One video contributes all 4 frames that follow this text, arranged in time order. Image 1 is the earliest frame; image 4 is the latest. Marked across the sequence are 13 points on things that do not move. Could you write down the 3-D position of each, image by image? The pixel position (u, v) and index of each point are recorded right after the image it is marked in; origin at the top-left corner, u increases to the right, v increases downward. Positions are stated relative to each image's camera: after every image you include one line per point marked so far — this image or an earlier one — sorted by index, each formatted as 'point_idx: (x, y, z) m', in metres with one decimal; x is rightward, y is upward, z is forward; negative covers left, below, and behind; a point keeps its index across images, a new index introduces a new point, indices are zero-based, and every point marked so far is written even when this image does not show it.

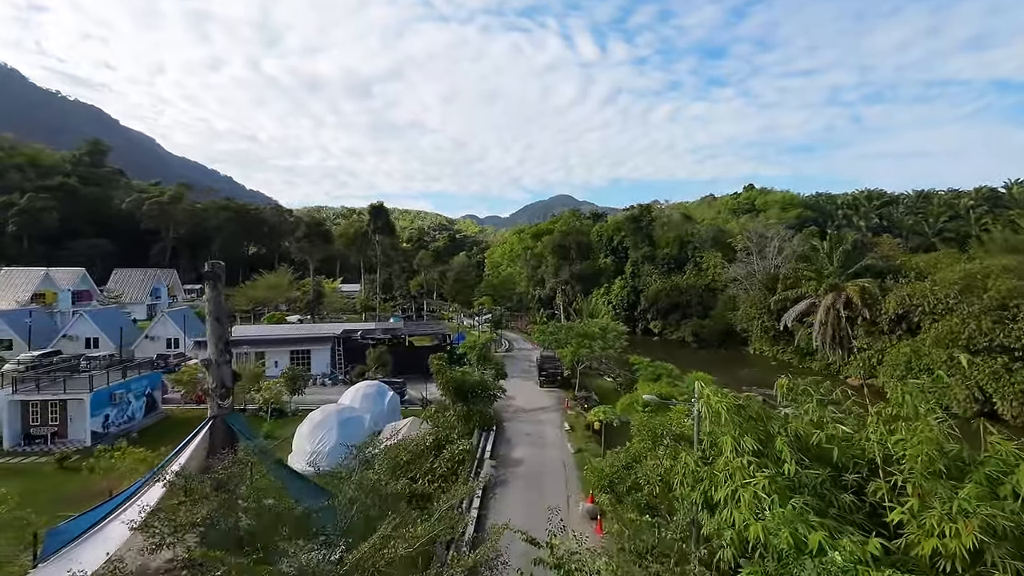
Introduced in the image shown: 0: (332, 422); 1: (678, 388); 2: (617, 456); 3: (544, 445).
0: (-6.2, -4.6, +16.5) m
1: (+6.8, -4.1, +19.6) m
2: (+2.8, -4.5, +12.7) m
3: (+1.2, -6.2, +18.9) m
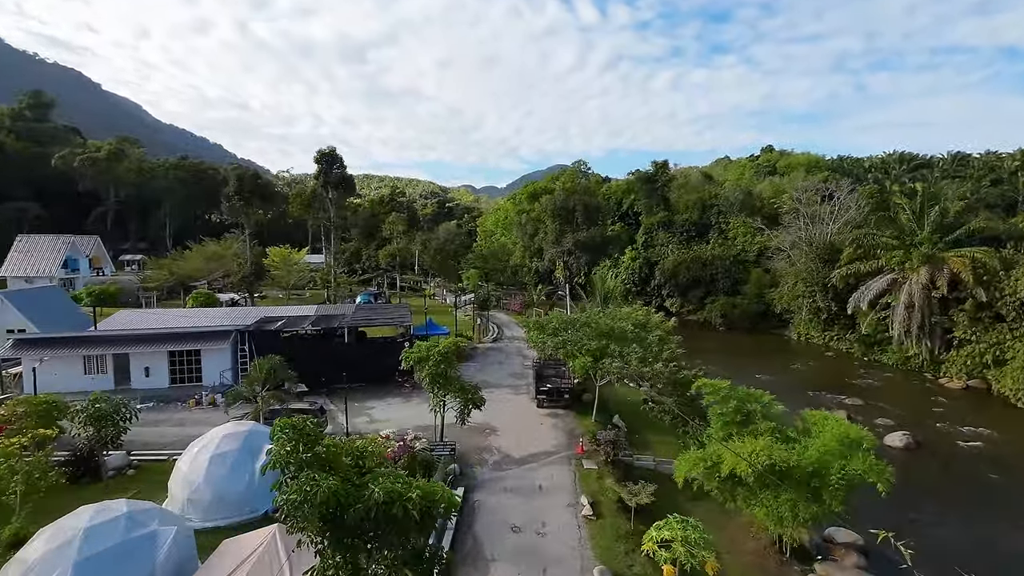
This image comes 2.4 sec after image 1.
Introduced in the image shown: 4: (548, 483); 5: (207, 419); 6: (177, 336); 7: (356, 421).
0: (-6.7, -4.1, +7.3) m
1: (+6.2, -3.5, +10.5) m
2: (+2.3, -4.3, +3.6) m
3: (+0.7, -5.6, +9.9) m
4: (+1.0, -5.2, +12.9) m
5: (-10.7, -4.6, +17.0) m
6: (-13.6, -2.0, +19.6) m
7: (-5.5, -4.7, +17.0) m
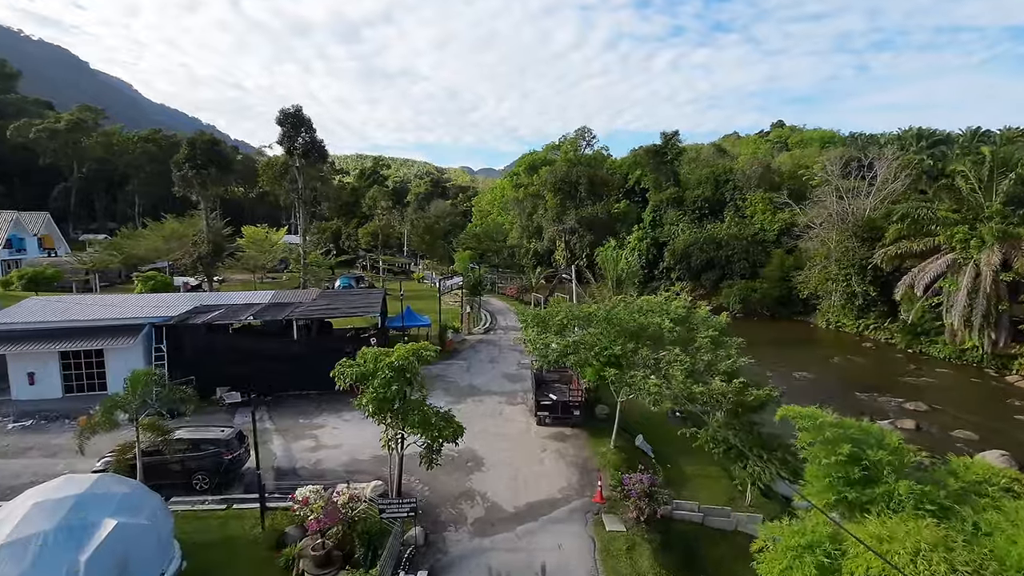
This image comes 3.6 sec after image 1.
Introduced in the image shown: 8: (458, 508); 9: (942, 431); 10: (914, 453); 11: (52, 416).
0: (-6.9, -4.0, +2.9) m
1: (+6.0, -3.2, +6.2) m
2: (+2.1, -4.2, -0.7) m
3: (+0.5, -5.4, +5.6) m
4: (+0.7, -4.8, +8.7) m
5: (-10.9, -4.1, +12.7) m
6: (-13.9, -1.4, +15.2) m
7: (-5.7, -4.2, +12.7) m
8: (-1.1, -4.5, +10.2) m
9: (+16.5, -5.4, +18.5) m
10: (+6.6, -2.7, +7.9) m
11: (-13.4, -3.8, +14.2) m
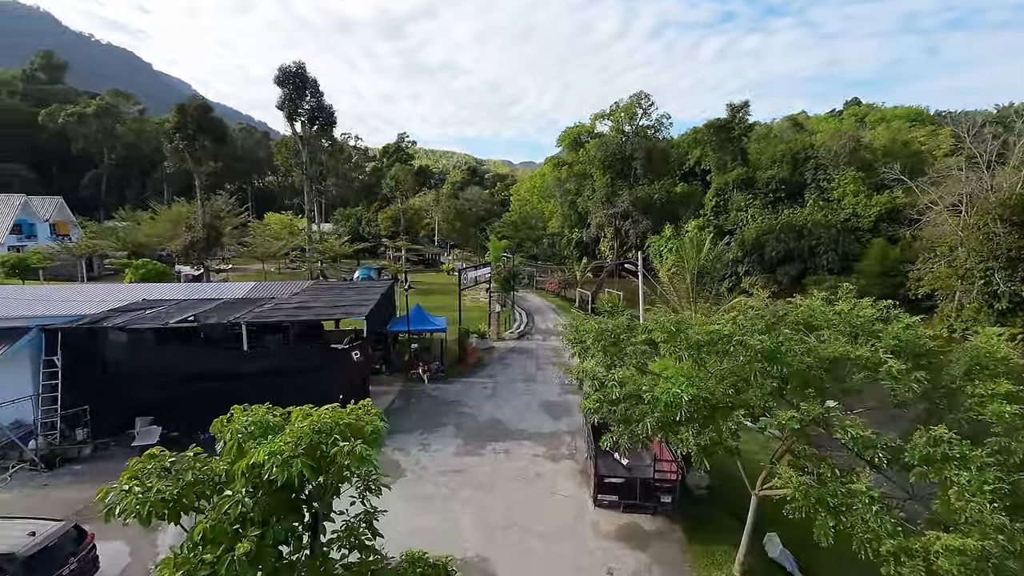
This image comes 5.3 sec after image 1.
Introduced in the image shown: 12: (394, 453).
0: (-7.0, -3.9, -2.0) m
1: (+6.1, -3.3, +0.2) m
2: (+1.6, -4.3, -6.3) m
3: (+0.5, -5.4, +0.2) m
4: (+1.0, -4.8, +3.1) m
5: (-10.3, -3.9, +8.1) m
6: (-13.0, -1.1, +10.8) m
7: (-5.0, -4.0, +7.6) m
8: (-0.7, -4.5, +4.8) m
9: (+17.5, -5.5, +11.7) m
10: (+6.8, -2.7, +1.8) m
11: (-12.6, -3.5, +9.8) m
12: (-2.6, -3.7, +10.7) m
